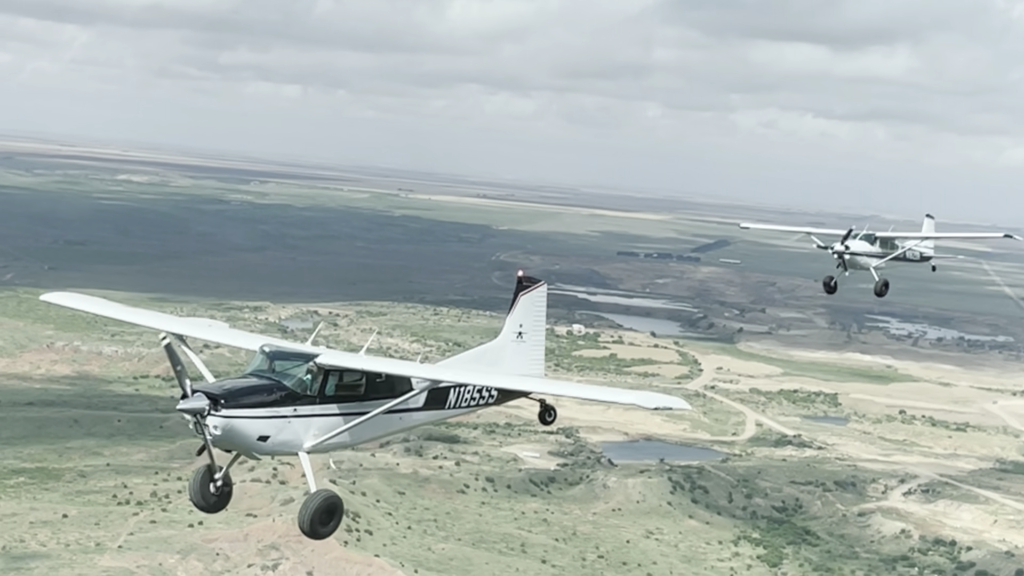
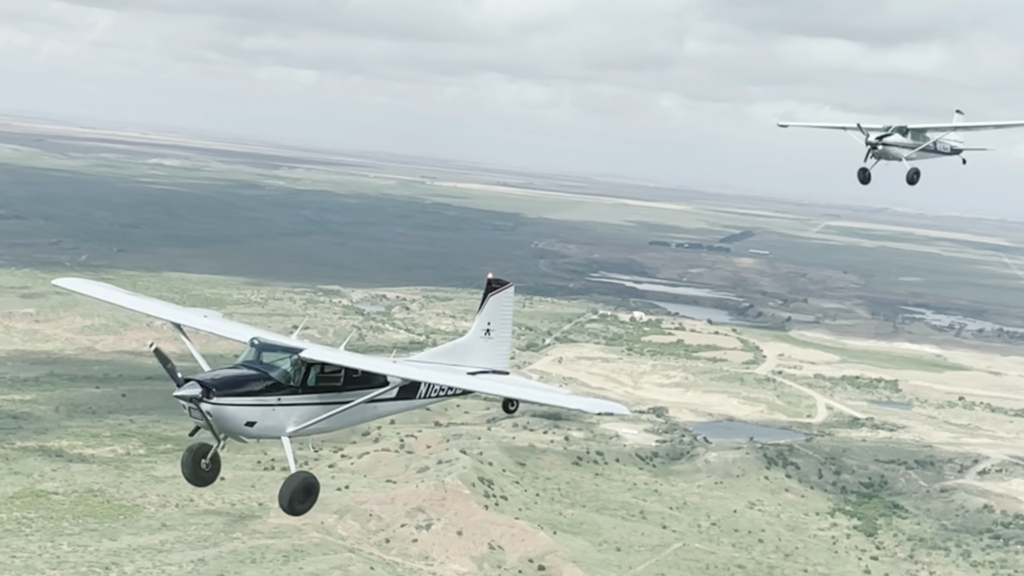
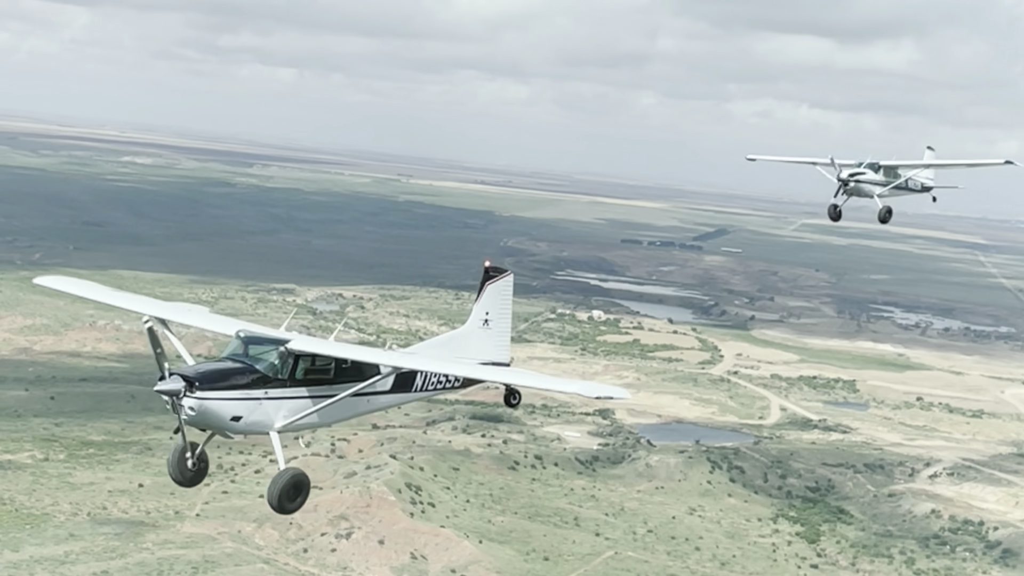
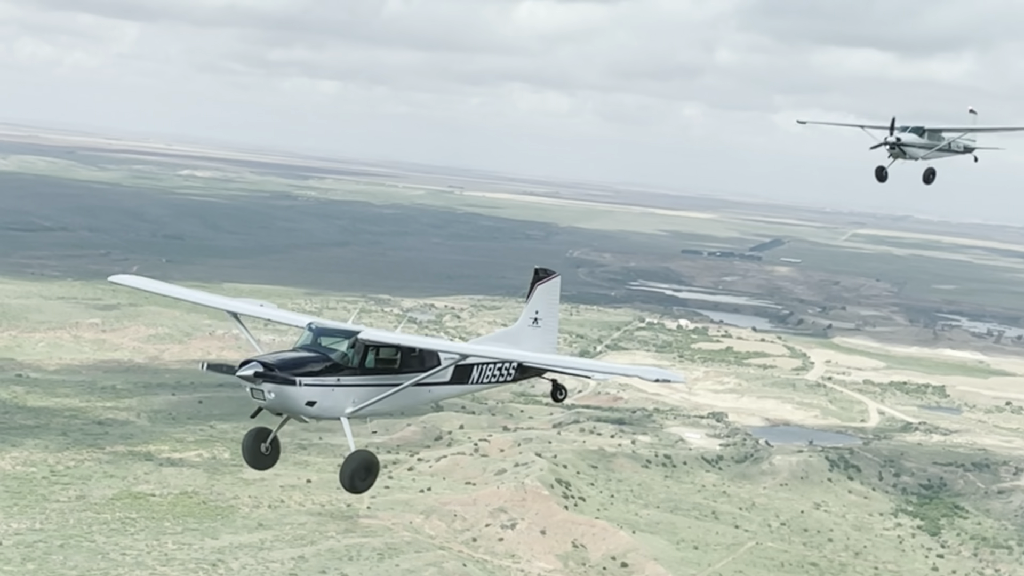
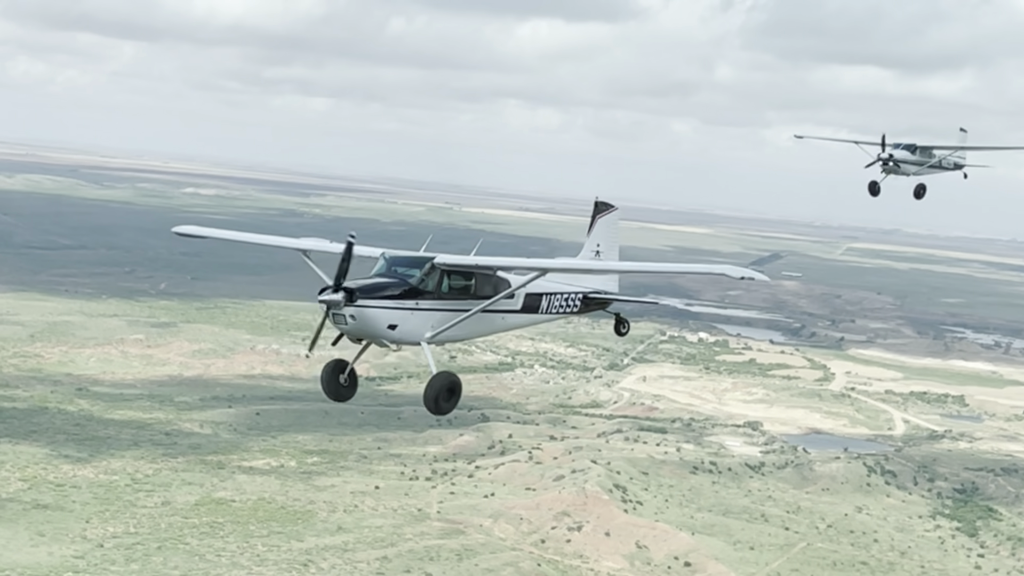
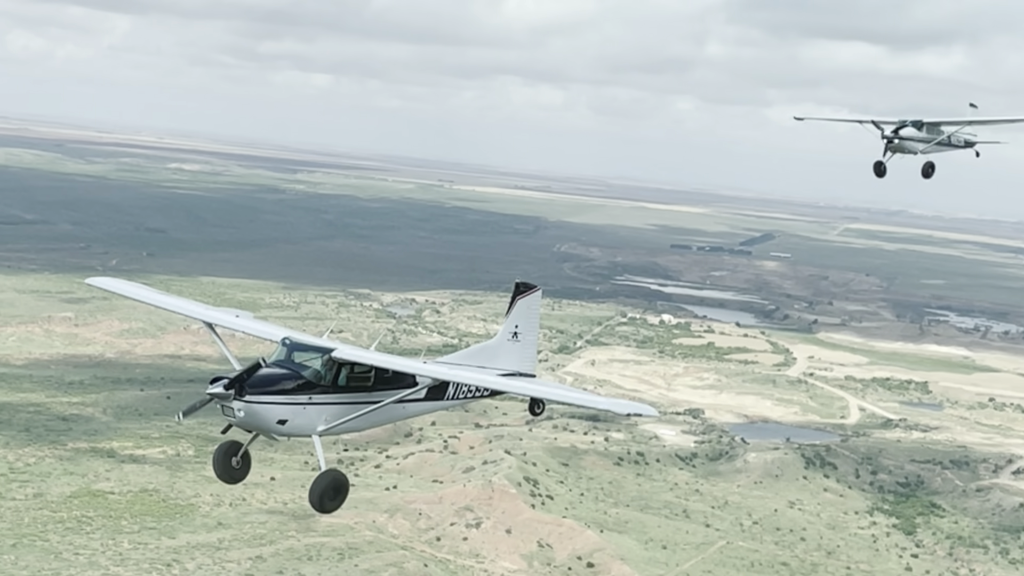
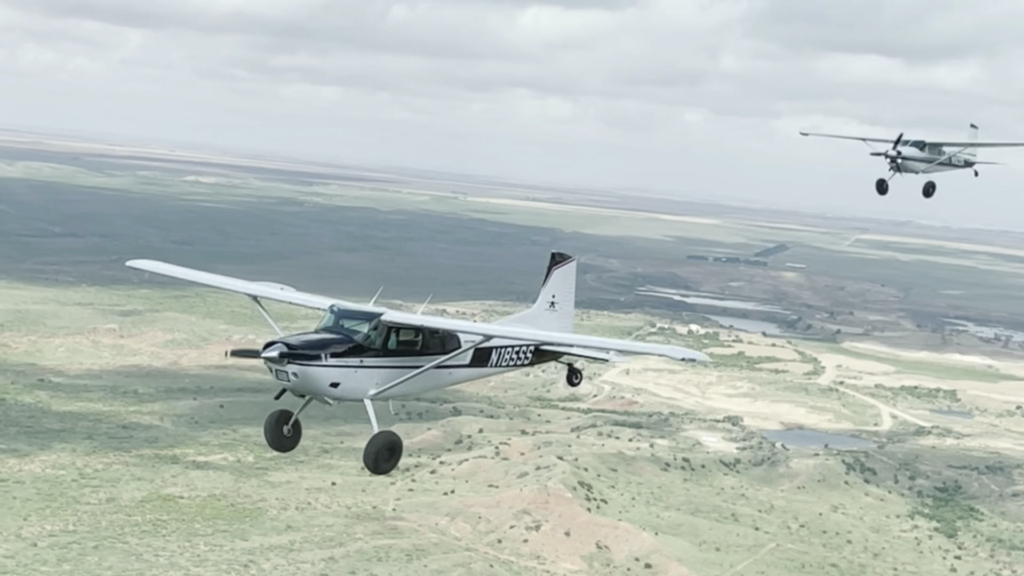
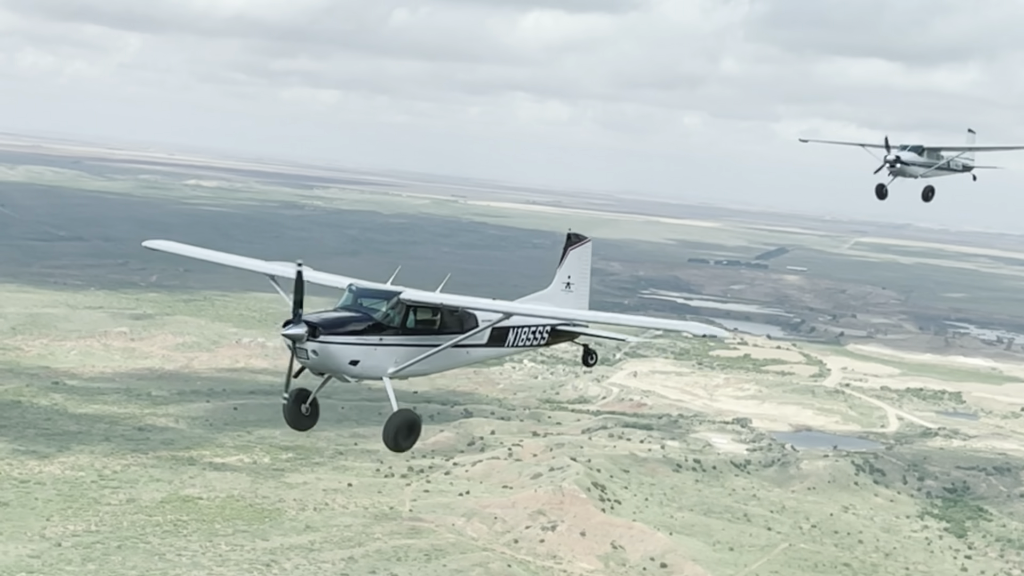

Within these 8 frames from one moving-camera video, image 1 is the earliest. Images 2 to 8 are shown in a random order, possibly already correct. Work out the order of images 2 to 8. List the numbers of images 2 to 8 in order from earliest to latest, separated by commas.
3, 2, 6, 4, 7, 8, 5
